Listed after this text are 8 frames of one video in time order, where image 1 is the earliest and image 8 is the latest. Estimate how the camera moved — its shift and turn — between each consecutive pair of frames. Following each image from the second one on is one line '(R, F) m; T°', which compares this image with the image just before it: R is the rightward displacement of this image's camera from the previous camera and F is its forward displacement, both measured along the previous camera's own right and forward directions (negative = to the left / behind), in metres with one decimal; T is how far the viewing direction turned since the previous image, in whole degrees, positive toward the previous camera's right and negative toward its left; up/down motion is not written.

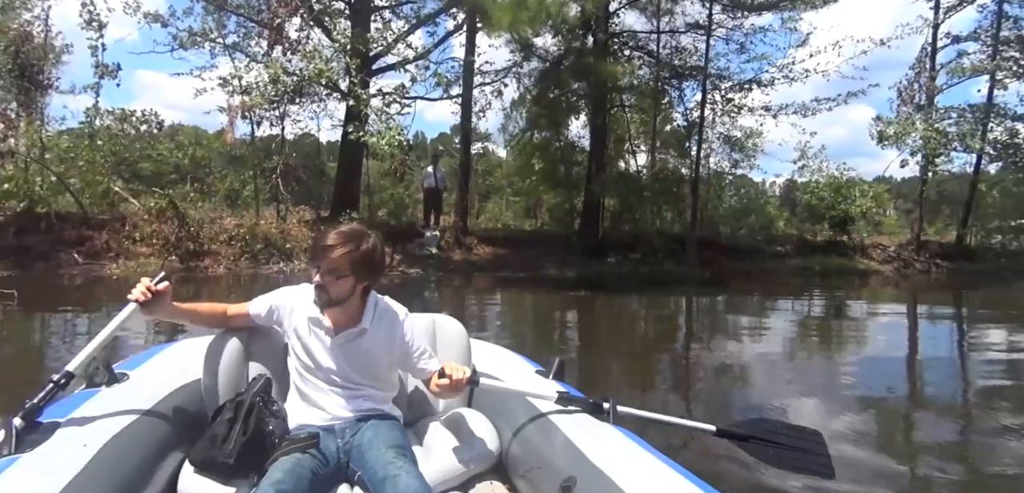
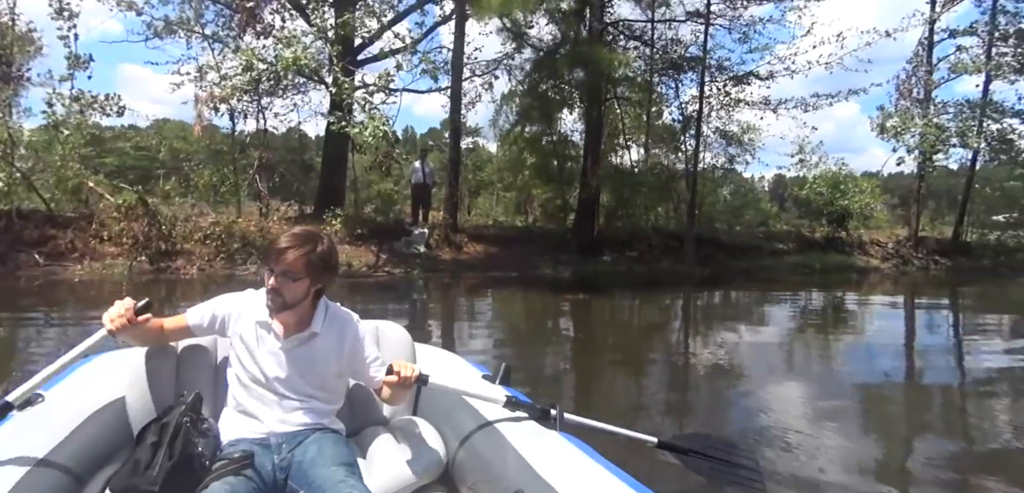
(0.0, +0.4) m; +1°
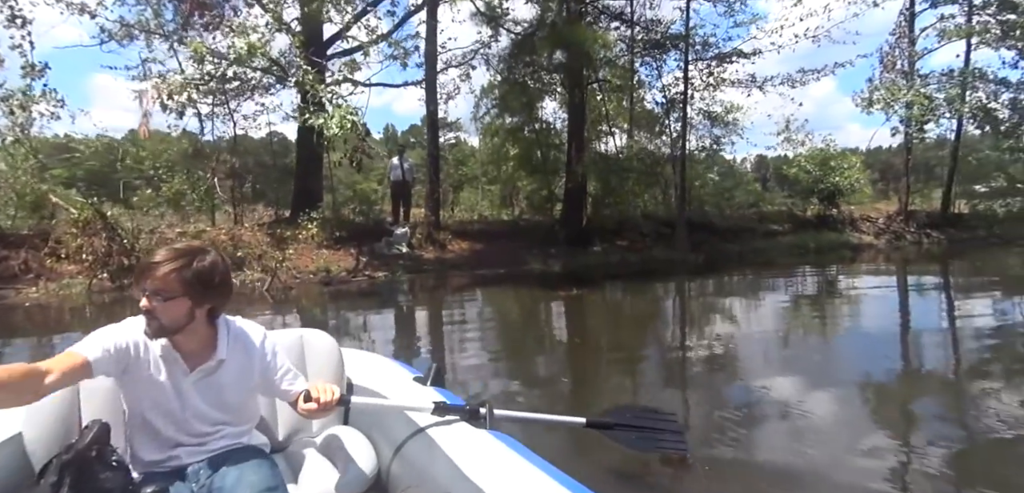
(0.0, +0.3) m; +1°
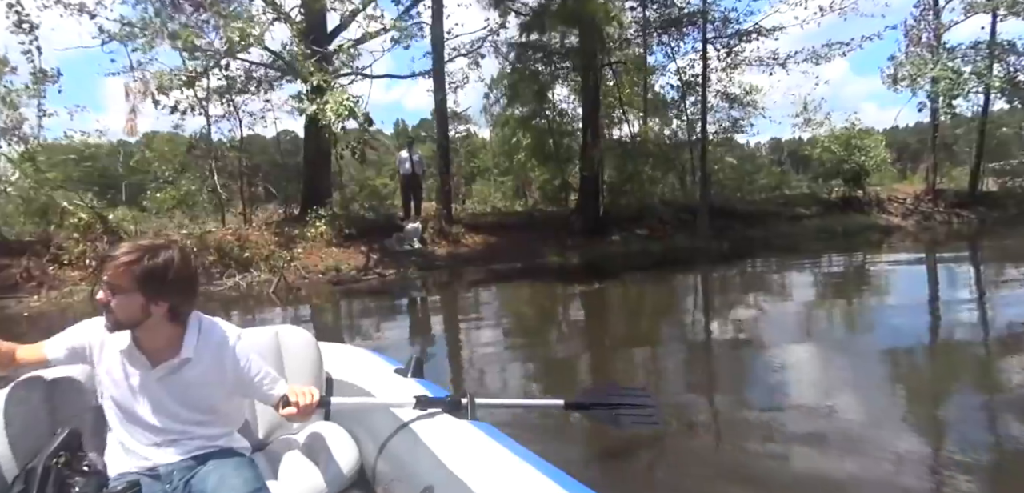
(0.0, +0.3) m; -1°
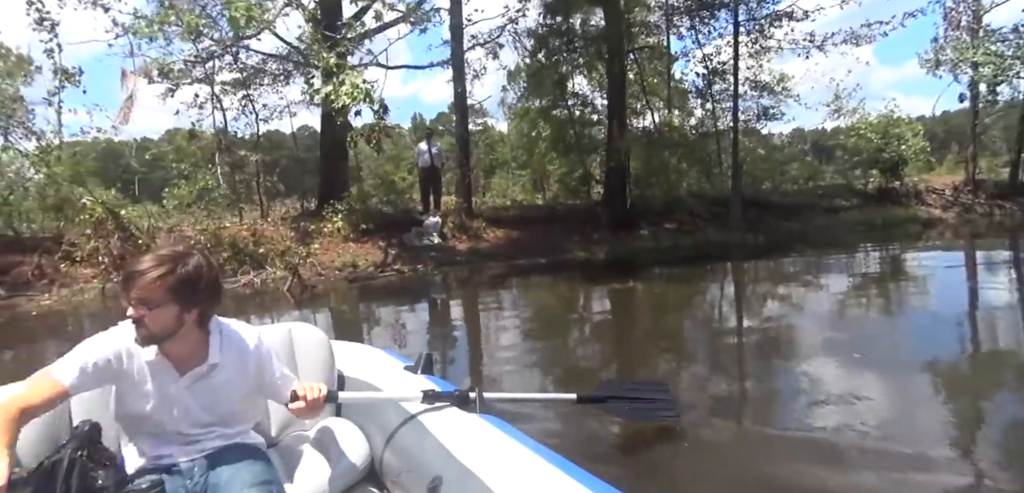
(0.0, +0.3) m; -2°
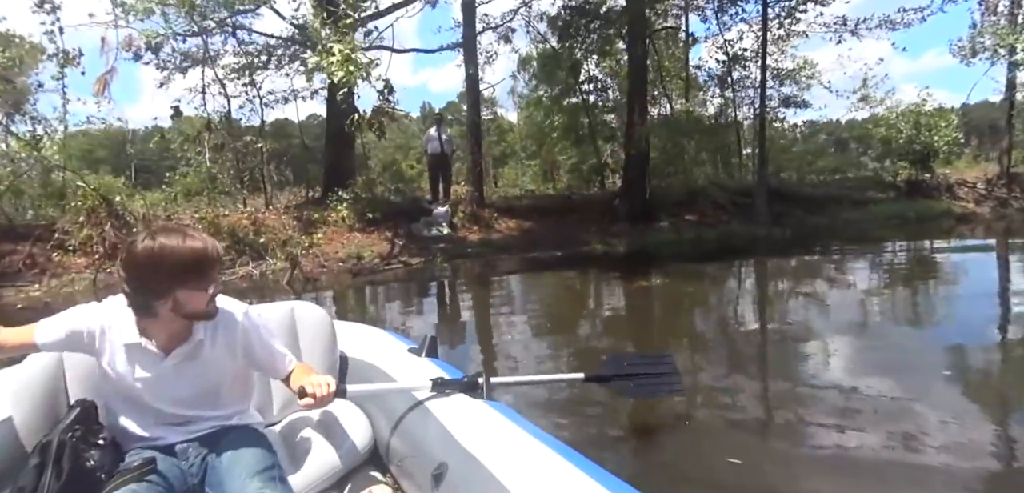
(0.0, +0.4) m; -1°
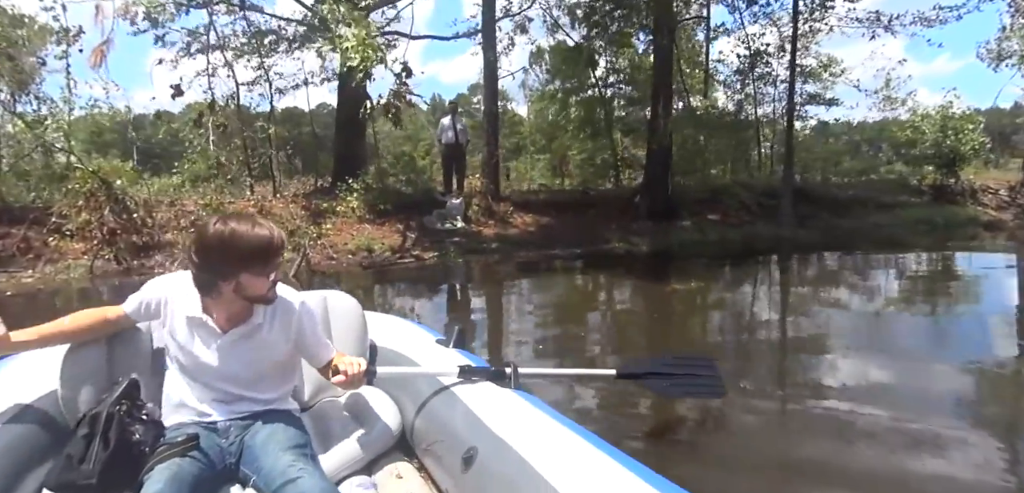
(-0.1, +0.3) m; 0°
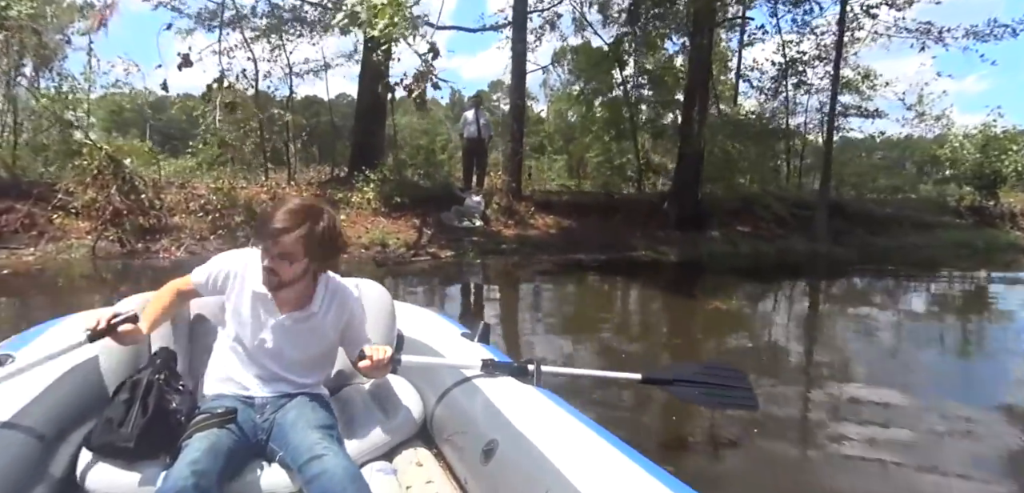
(-0.1, +0.3) m; -1°
